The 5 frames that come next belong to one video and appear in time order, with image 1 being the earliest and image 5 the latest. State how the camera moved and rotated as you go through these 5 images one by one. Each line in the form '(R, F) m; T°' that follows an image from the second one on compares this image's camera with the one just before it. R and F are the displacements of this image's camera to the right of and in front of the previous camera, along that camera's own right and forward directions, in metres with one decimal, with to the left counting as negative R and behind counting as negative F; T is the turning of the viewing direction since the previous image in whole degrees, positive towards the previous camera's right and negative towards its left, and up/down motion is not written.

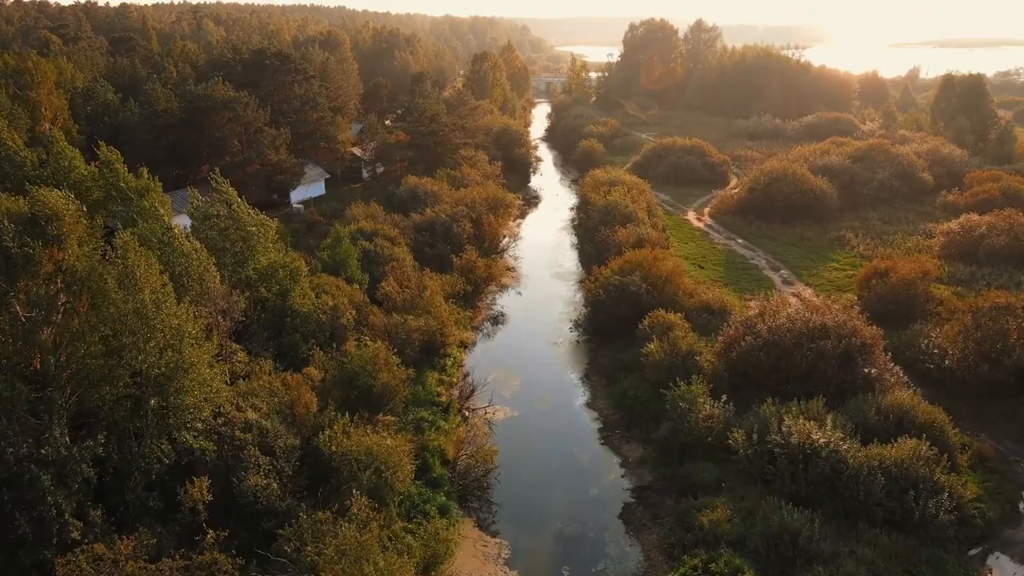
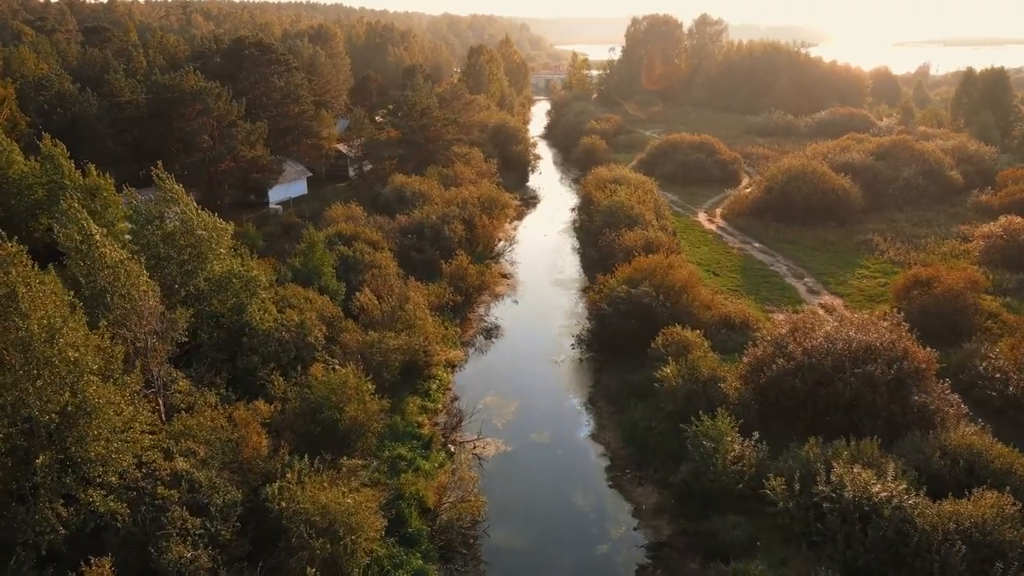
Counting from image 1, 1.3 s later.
(+0.2, +3.6) m; 0°
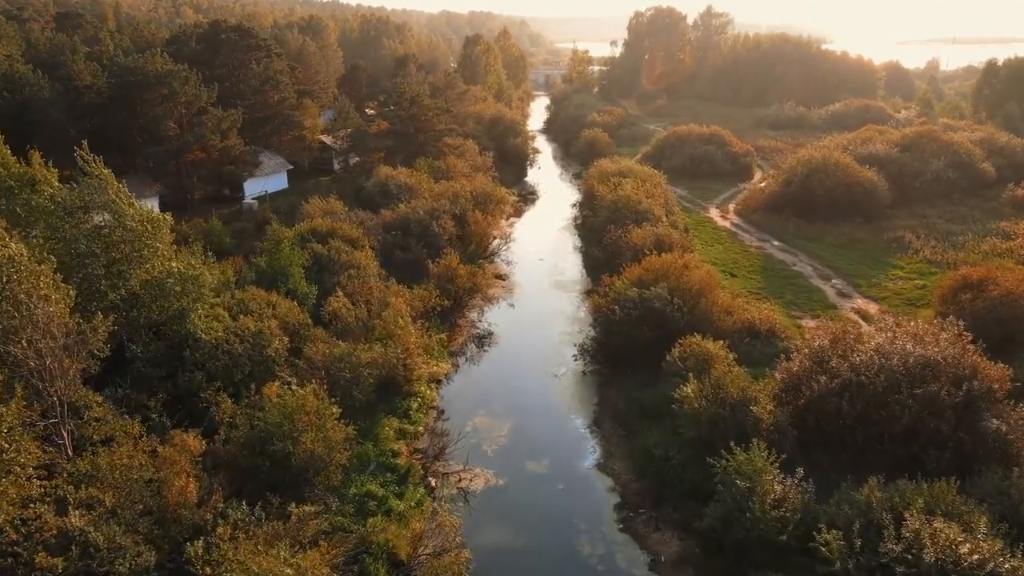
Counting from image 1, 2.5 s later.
(+0.2, +3.4) m; 0°
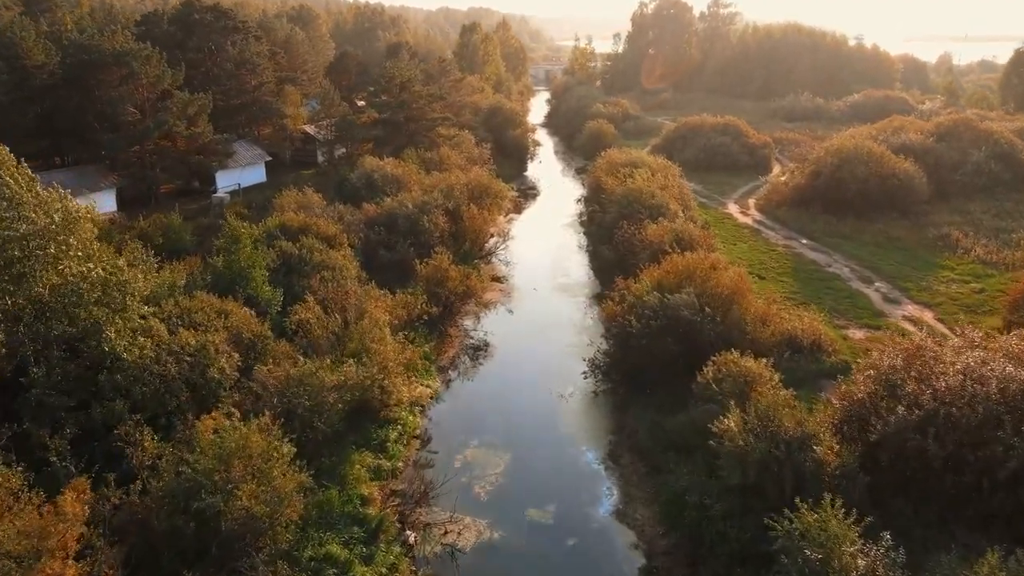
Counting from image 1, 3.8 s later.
(0.0, +3.7) m; 0°
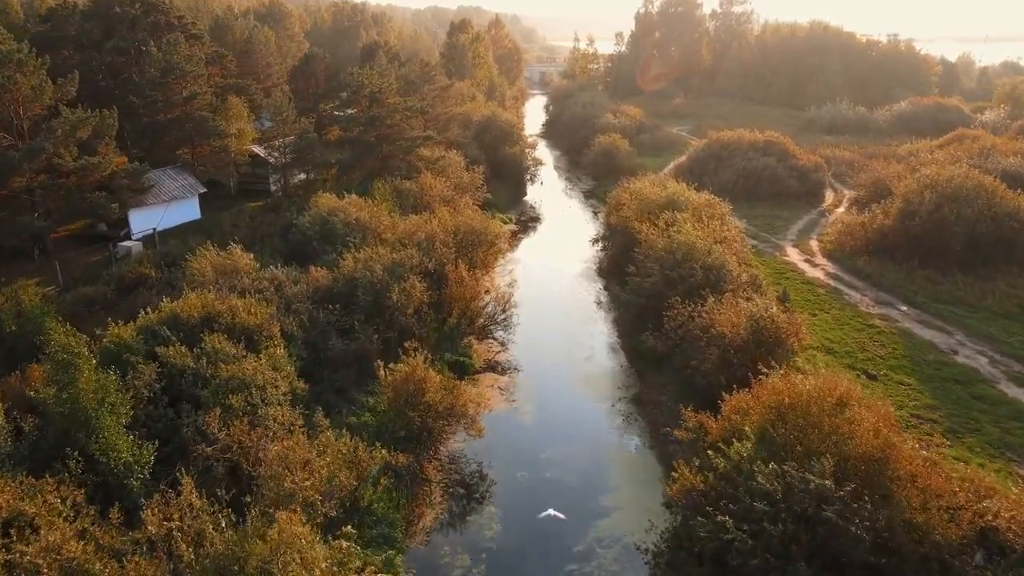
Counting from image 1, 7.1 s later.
(-0.4, +8.1) m; +1°
